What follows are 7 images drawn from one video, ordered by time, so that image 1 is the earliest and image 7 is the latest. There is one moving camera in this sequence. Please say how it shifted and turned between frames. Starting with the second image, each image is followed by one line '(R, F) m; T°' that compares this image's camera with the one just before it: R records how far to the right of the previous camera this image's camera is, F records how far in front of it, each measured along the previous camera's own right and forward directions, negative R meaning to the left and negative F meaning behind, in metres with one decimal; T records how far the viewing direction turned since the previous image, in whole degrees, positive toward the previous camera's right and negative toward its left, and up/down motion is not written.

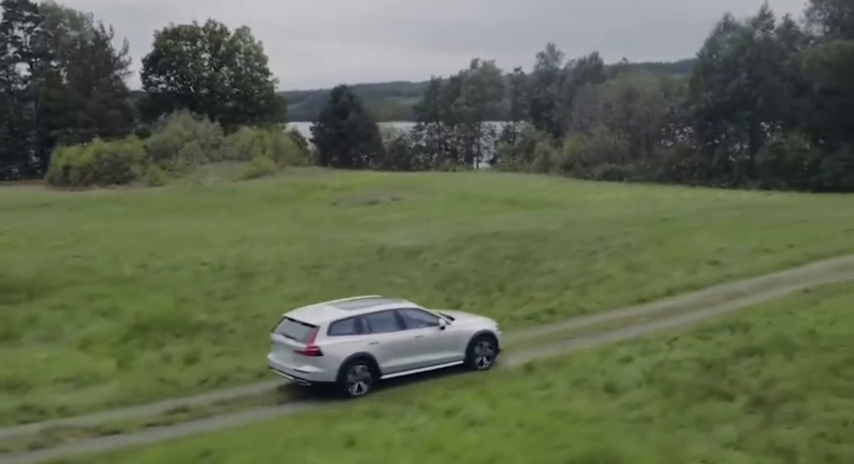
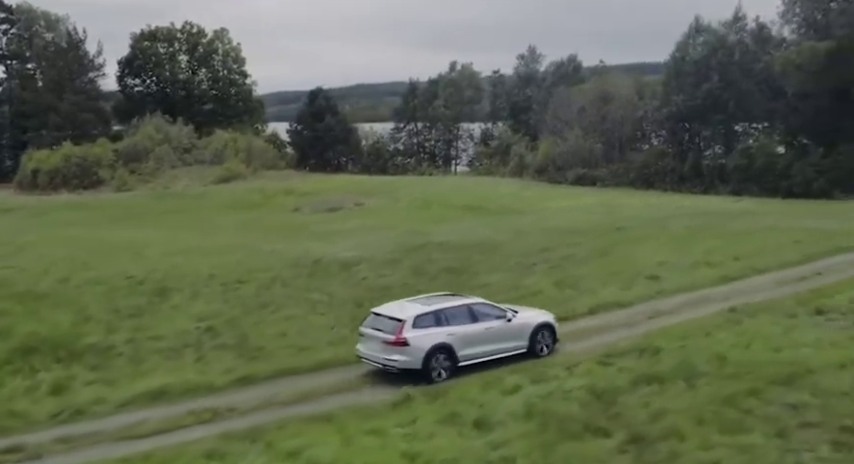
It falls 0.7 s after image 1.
(+2.7, +0.9) m; 0°
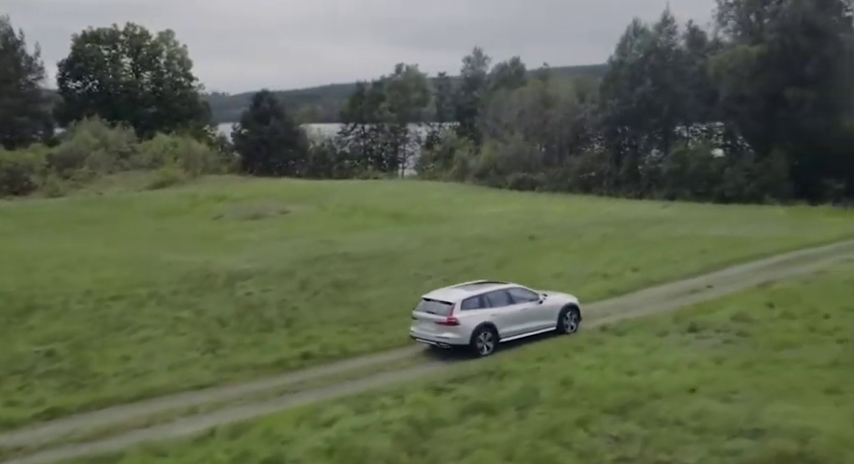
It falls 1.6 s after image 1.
(+3.4, +0.9) m; +1°
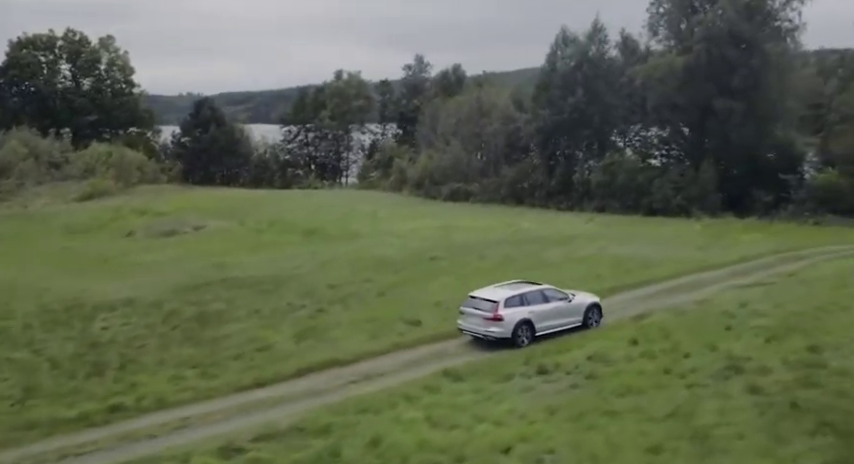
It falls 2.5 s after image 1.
(+3.9, +1.2) m; +1°
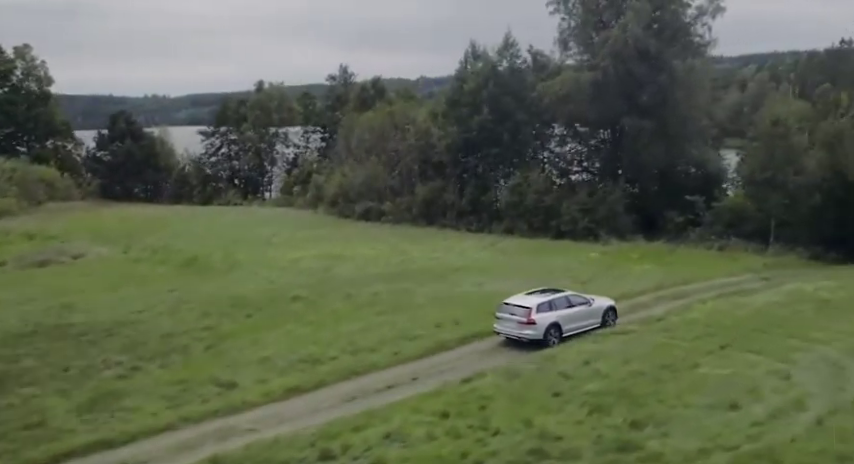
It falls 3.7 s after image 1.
(+4.8, +2.1) m; +2°
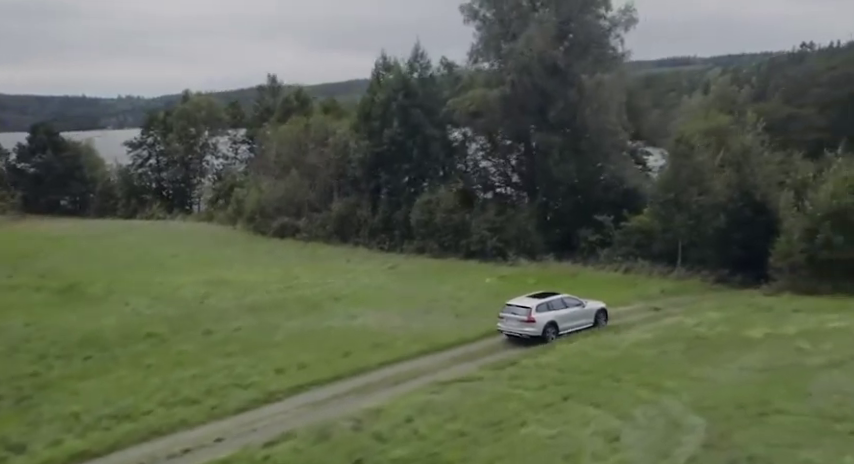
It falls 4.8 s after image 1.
(+4.7, +1.7) m; +1°
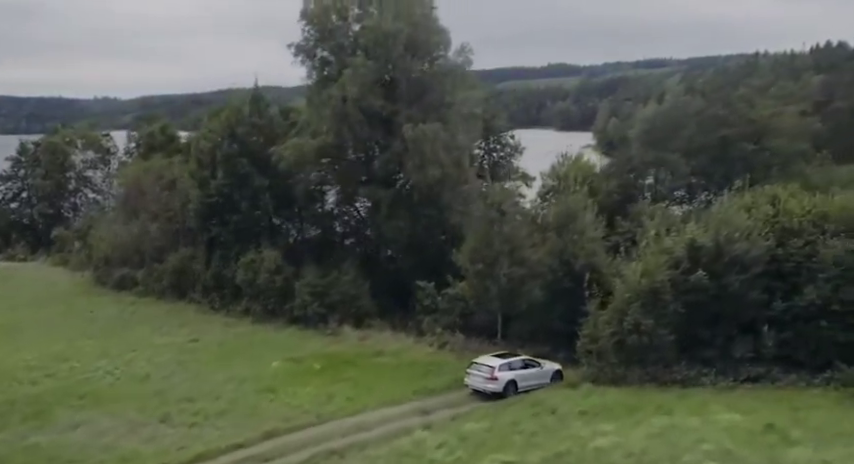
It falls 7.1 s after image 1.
(+9.2, +3.4) m; +1°
